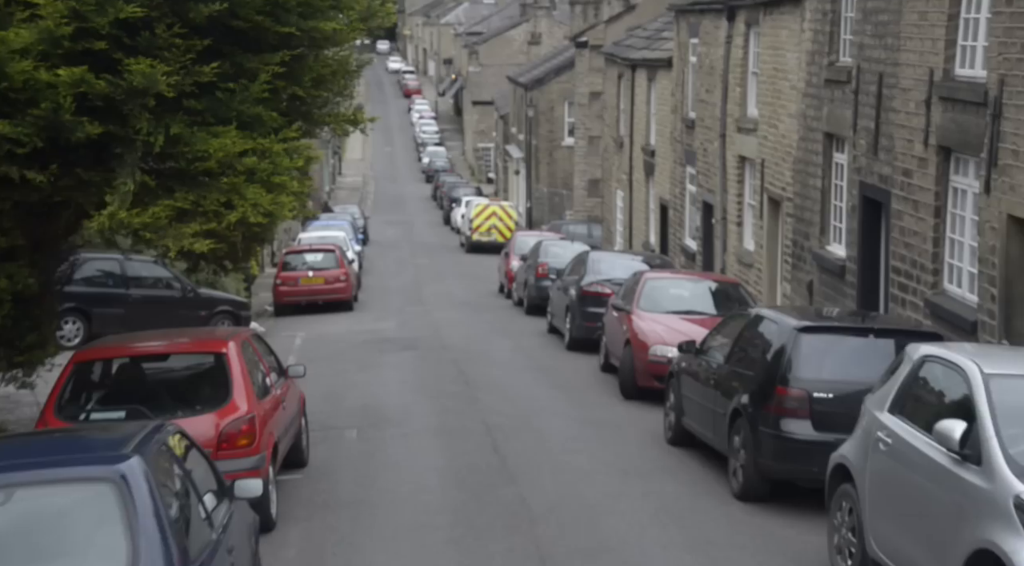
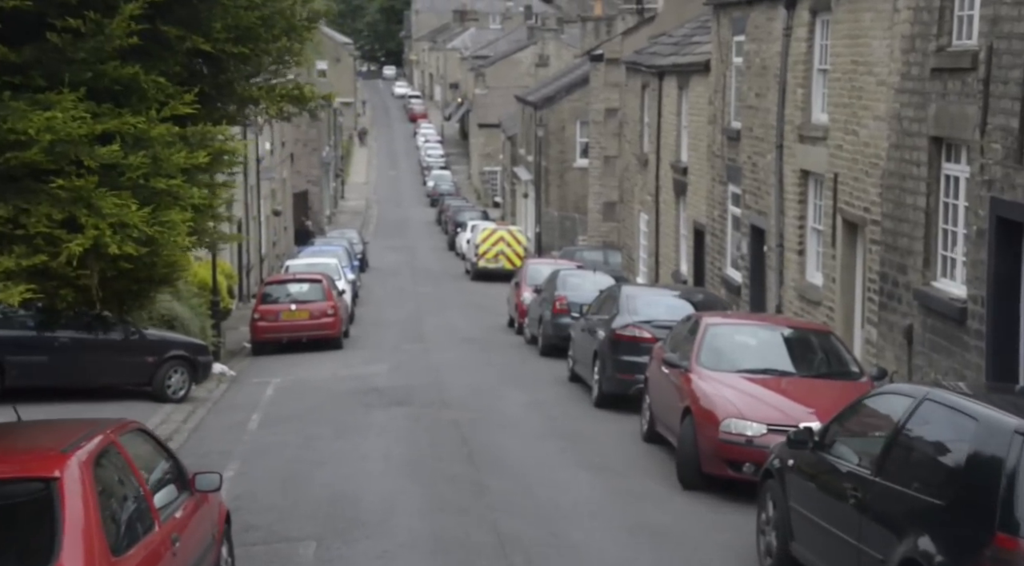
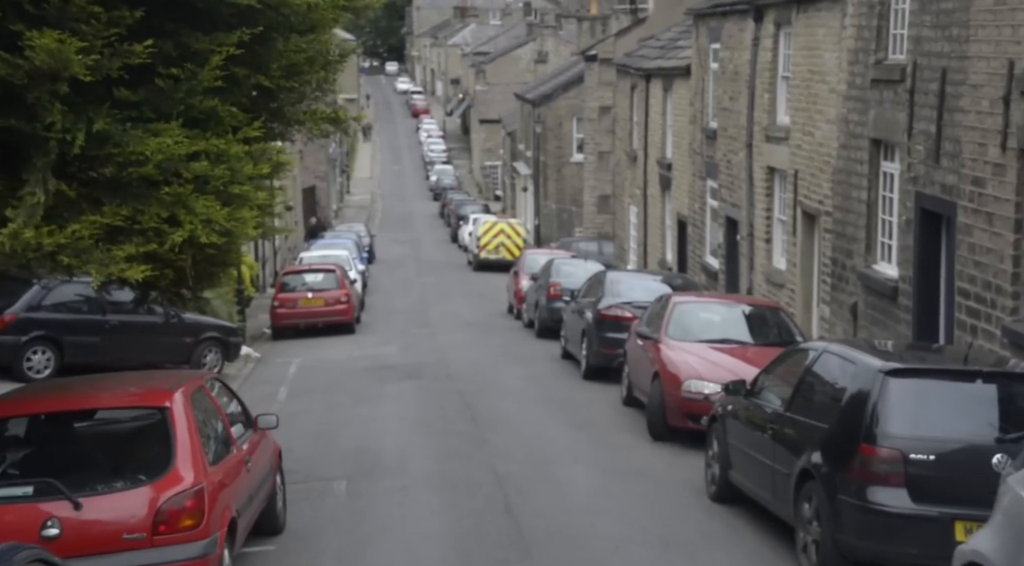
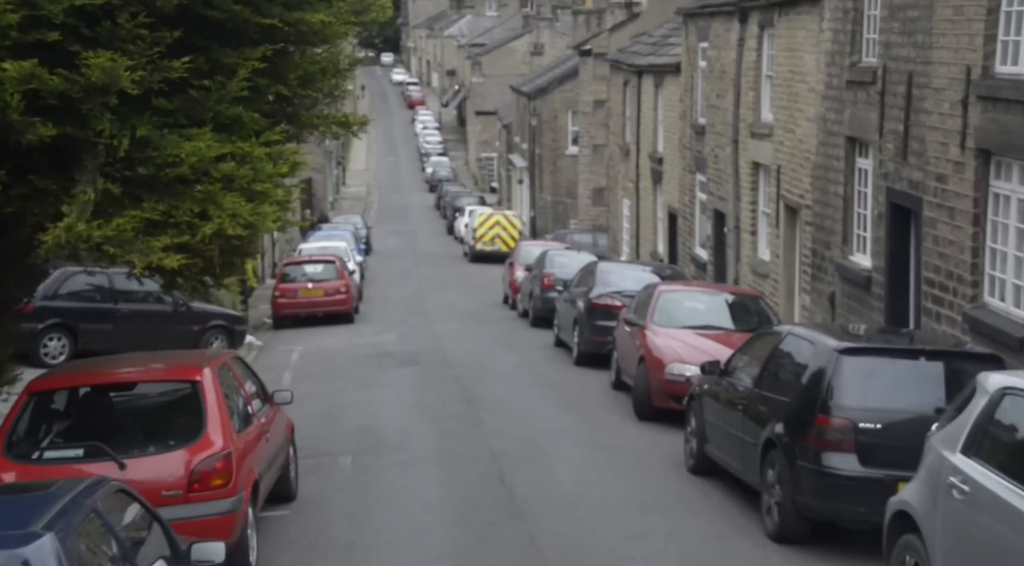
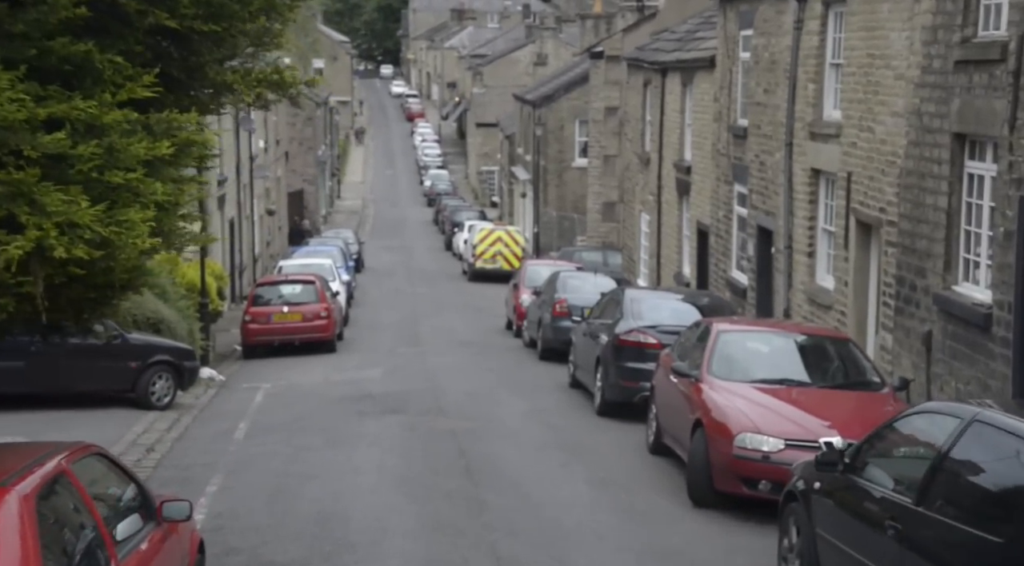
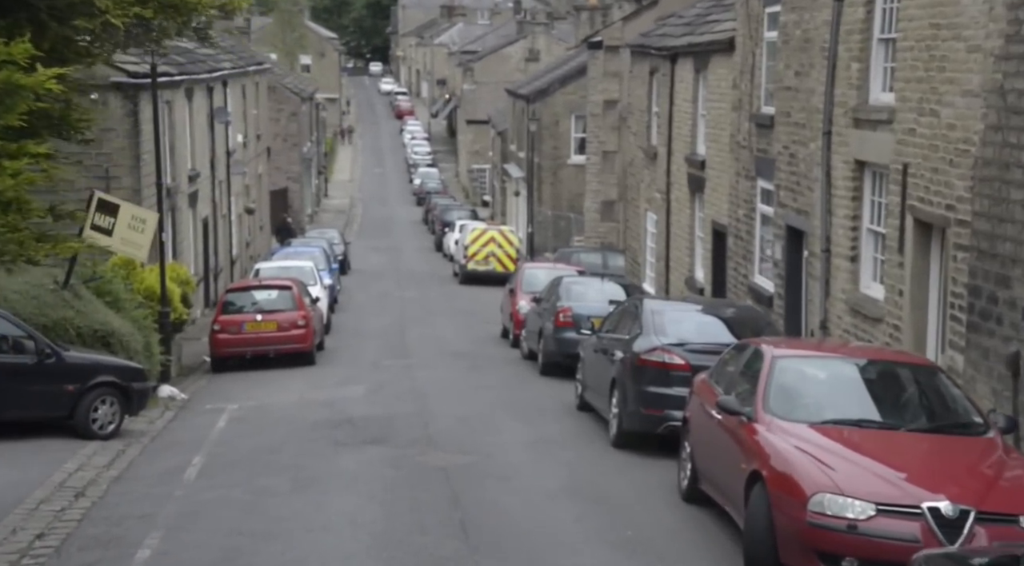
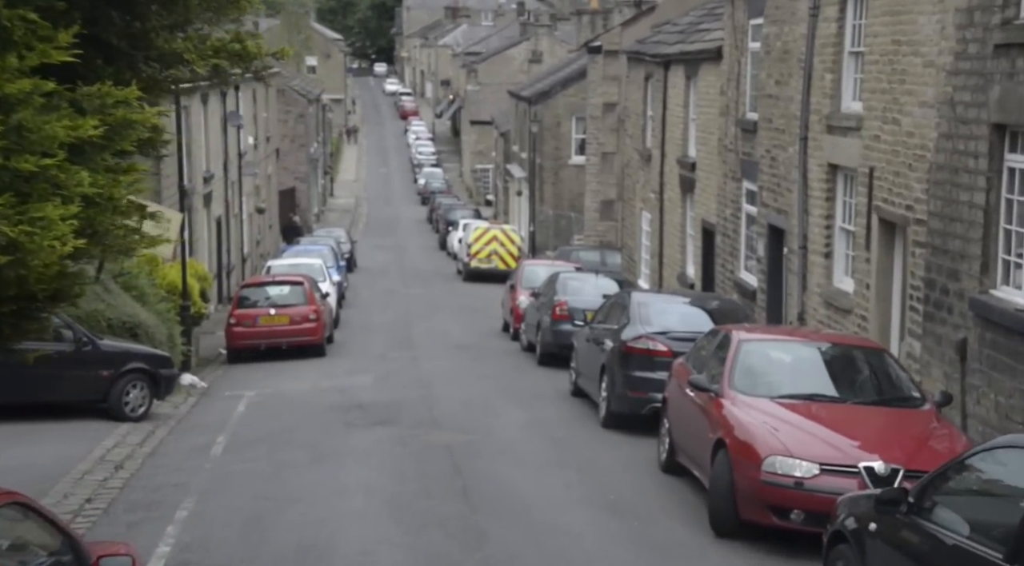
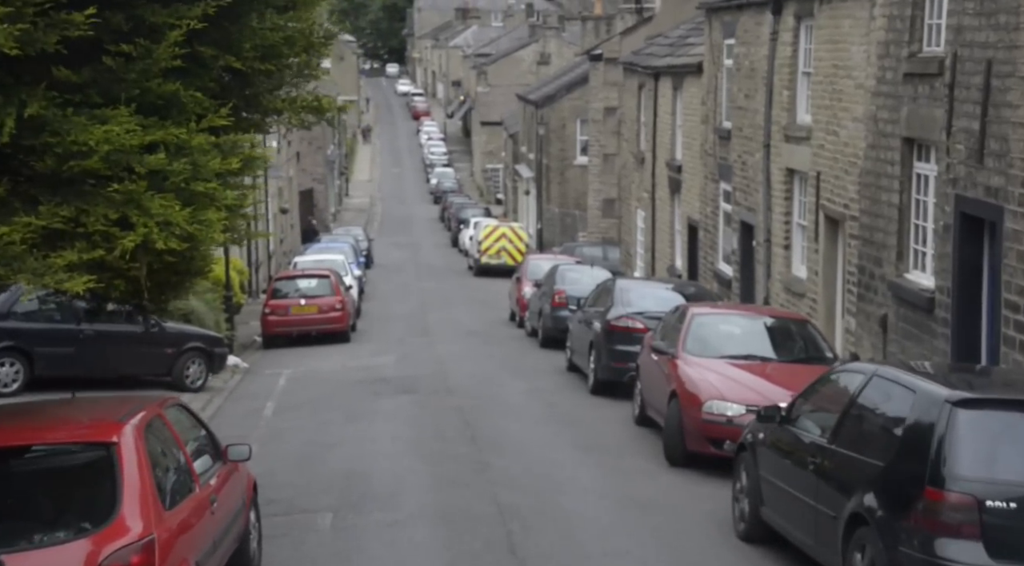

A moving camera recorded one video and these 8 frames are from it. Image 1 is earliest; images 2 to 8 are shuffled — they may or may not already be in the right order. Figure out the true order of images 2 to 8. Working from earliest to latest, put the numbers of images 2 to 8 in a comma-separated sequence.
4, 3, 8, 2, 5, 7, 6
